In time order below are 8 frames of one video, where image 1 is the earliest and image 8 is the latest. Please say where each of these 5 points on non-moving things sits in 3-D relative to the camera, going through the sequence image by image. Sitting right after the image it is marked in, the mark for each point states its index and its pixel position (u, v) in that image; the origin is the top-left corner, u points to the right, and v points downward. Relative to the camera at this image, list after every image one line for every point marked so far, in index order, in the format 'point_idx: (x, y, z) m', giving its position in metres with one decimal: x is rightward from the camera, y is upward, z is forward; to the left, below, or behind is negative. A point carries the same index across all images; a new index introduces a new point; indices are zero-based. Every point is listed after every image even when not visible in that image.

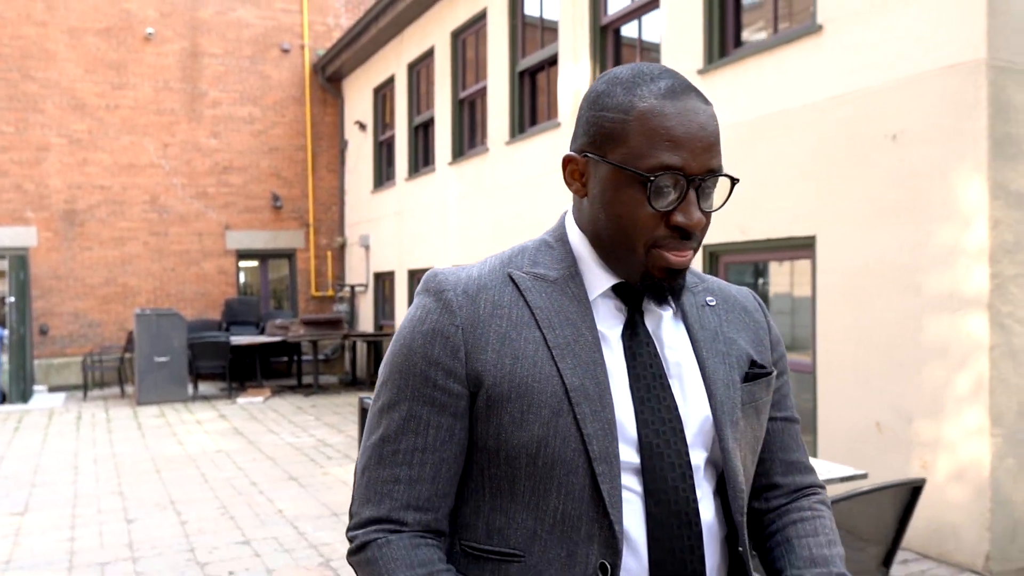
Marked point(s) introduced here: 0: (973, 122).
0: (+2.3, +0.8, +4.0) m
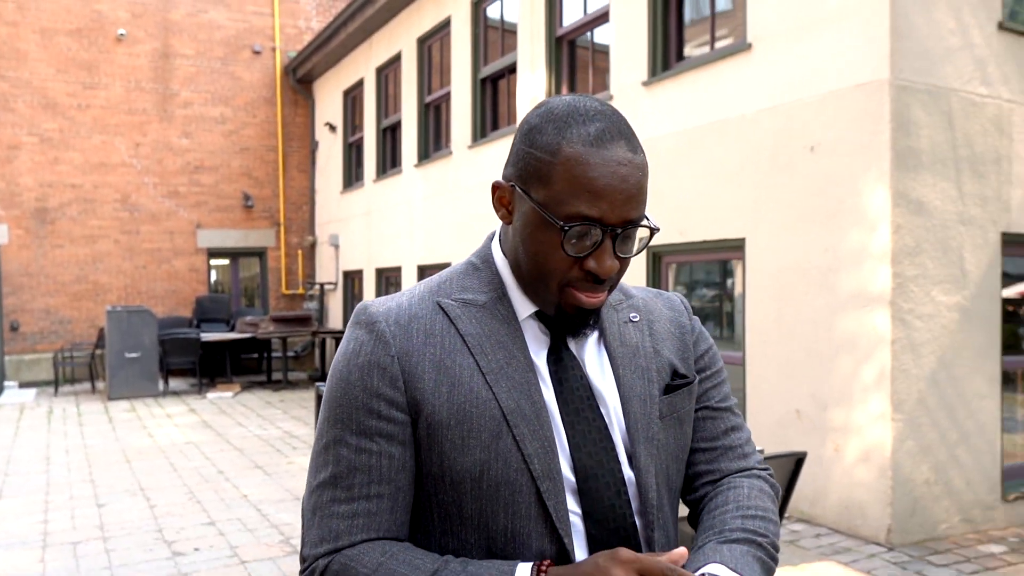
0: (+2.0, +0.8, +4.5) m
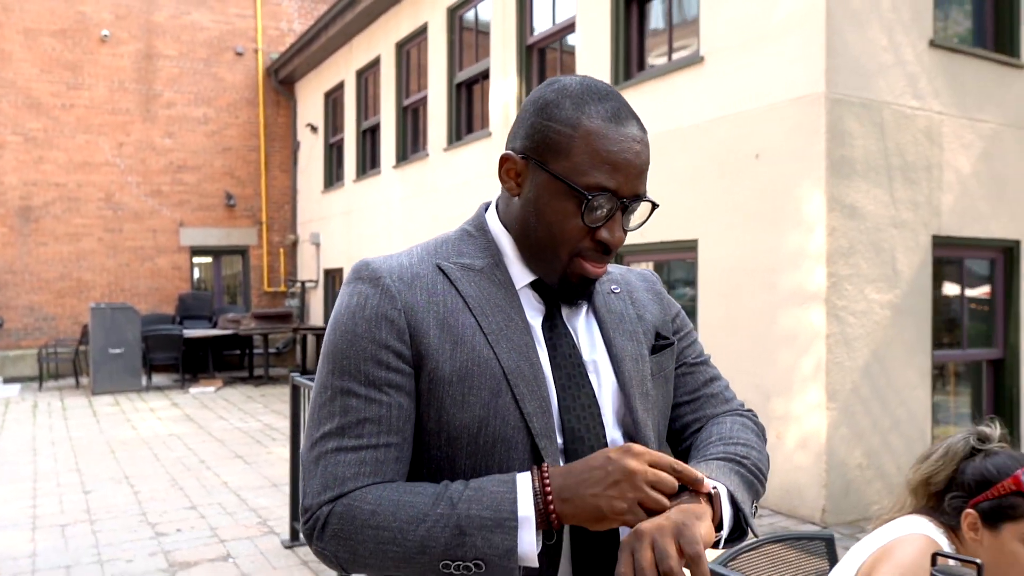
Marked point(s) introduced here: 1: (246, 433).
0: (+1.8, +0.9, +4.8) m
1: (-2.7, -1.5, +8.1) m
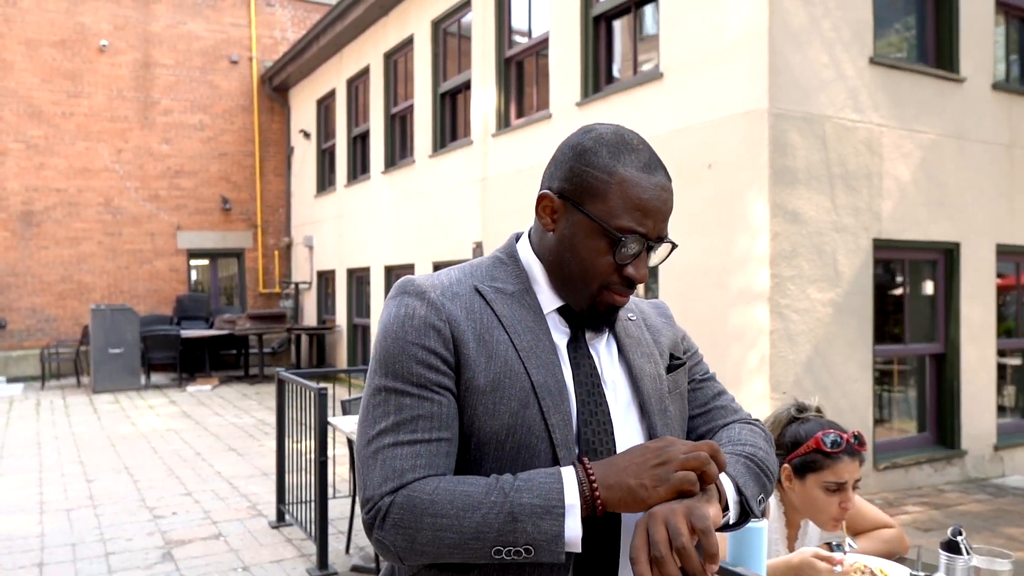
0: (+1.6, +0.9, +5.2) m
1: (-2.9, -1.5, +8.5) m
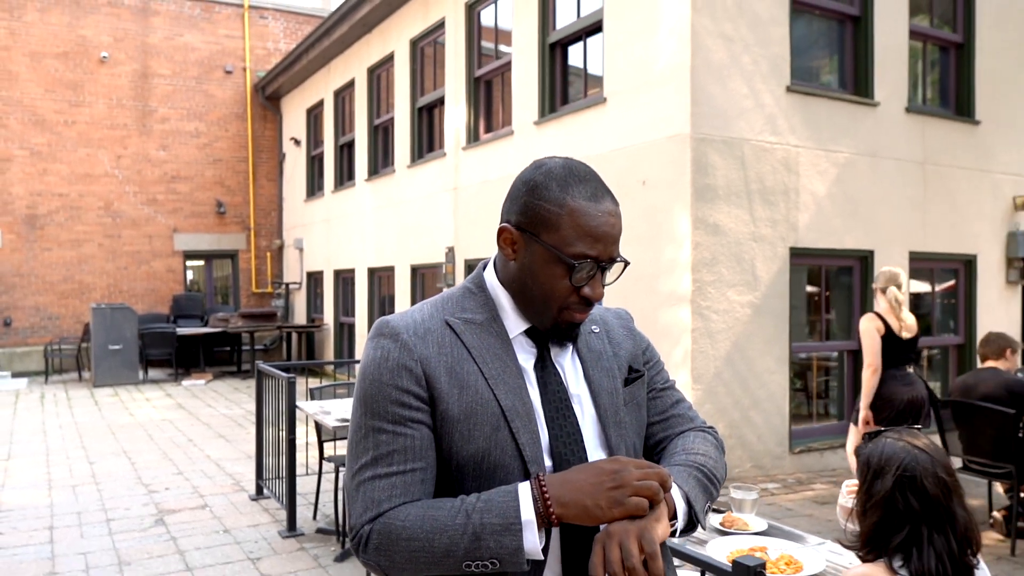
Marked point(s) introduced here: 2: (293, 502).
0: (+1.3, +0.8, +5.9) m
1: (-3.2, -1.5, +9.2) m
2: (-1.3, -1.3, +4.8) m
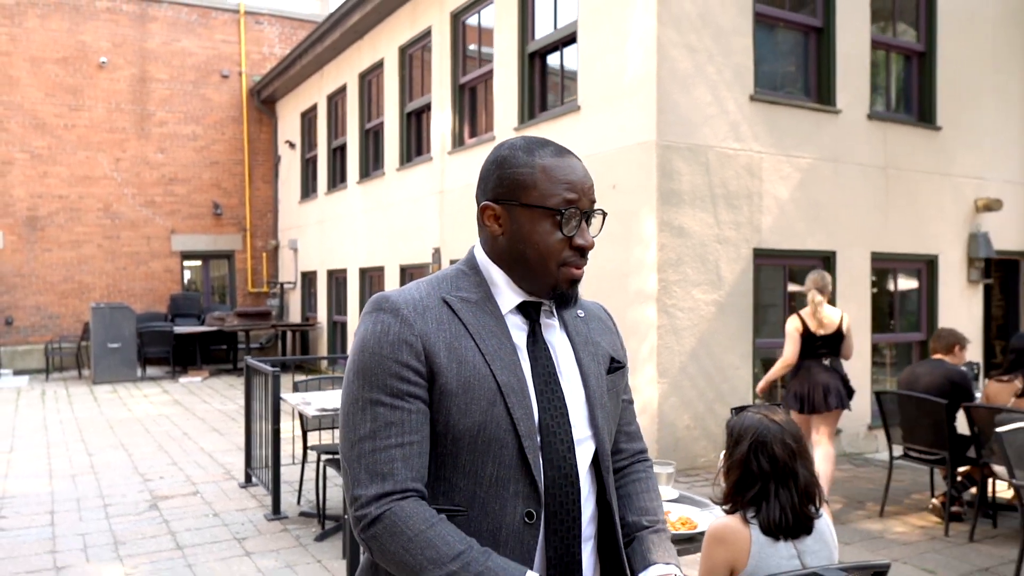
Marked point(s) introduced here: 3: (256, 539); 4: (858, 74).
0: (+1.1, +0.8, +6.3) m
1: (-3.4, -1.5, +9.6) m
2: (-1.5, -1.3, +5.2) m
3: (-1.5, -1.4, +4.7) m
4: (+3.2, +2.0, +7.4) m
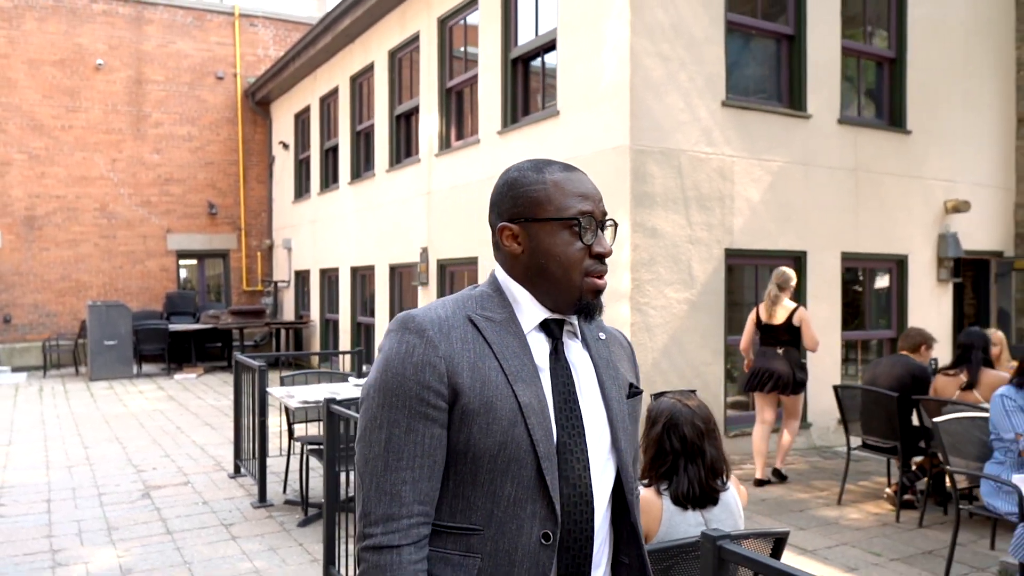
0: (+0.9, +0.8, +6.5) m
1: (-3.6, -1.5, +9.8) m
2: (-1.7, -1.3, +5.4) m
3: (-1.6, -1.4, +4.9) m
4: (+3.0, +2.0, +7.7) m
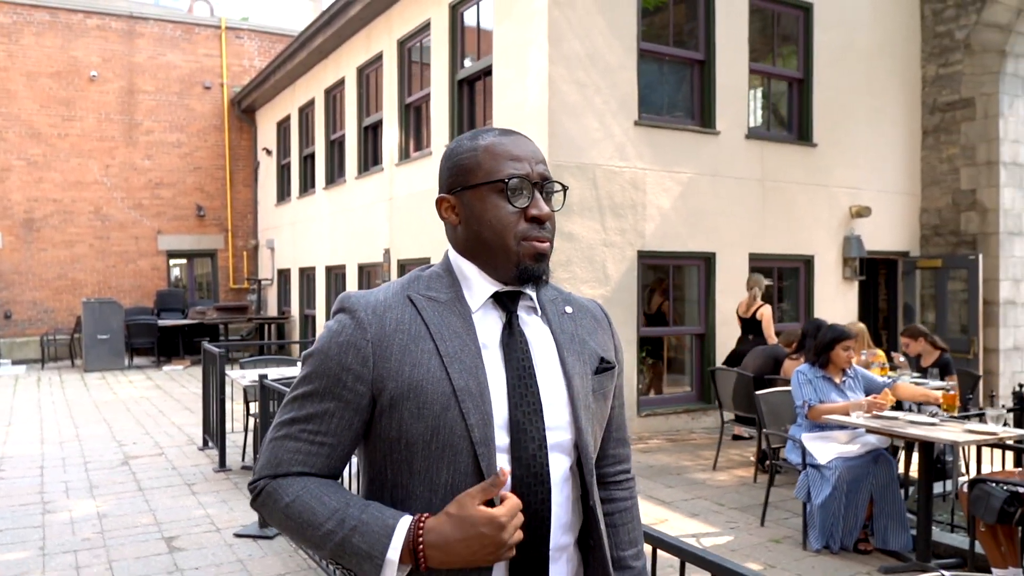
0: (+0.3, +0.9, +7.5) m
1: (-4.2, -1.4, +10.8) m
2: (-2.3, -1.3, +6.4) m
3: (-2.3, -1.4, +5.9) m
4: (+2.4, +2.0, +8.6) m
